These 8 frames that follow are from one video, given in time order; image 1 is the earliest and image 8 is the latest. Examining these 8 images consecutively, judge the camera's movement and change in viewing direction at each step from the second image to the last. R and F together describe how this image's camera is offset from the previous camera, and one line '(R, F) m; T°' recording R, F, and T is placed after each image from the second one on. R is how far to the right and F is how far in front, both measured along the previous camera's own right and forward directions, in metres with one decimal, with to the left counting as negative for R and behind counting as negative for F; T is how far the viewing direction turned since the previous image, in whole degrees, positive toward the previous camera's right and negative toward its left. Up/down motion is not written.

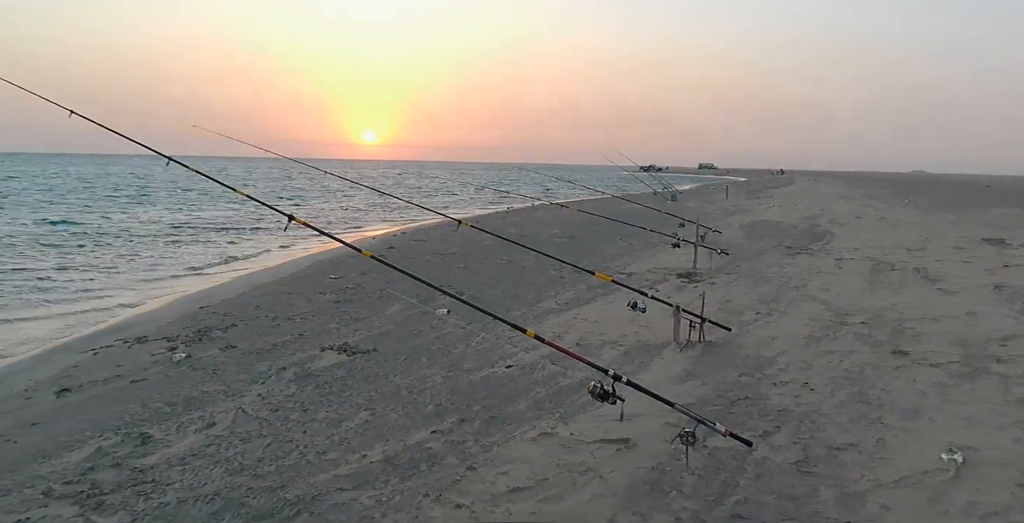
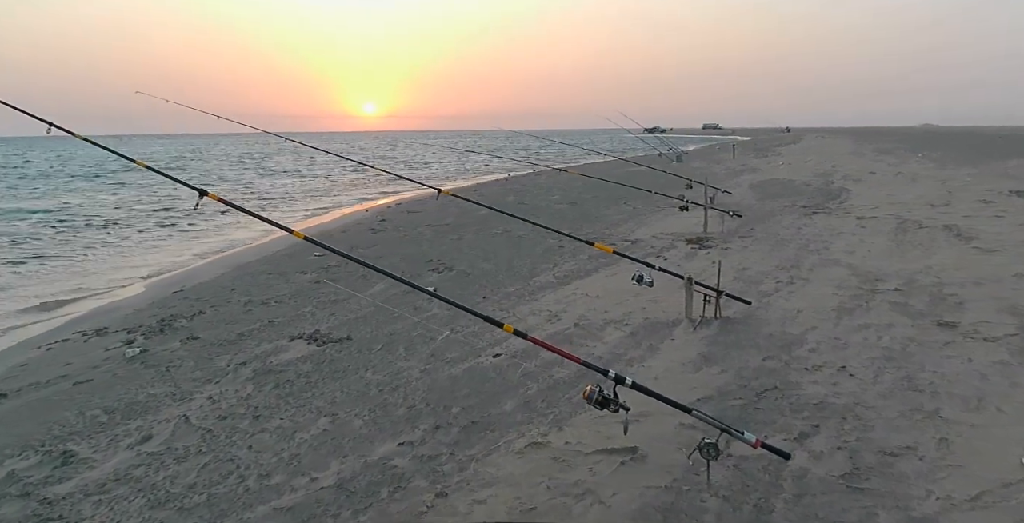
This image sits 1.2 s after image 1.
(+0.2, +0.7) m; -1°
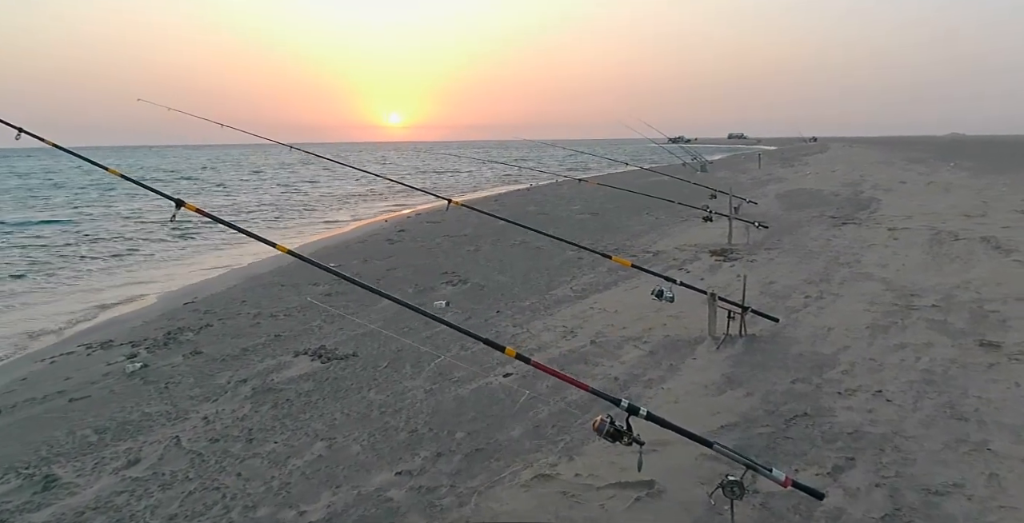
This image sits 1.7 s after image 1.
(+0.1, +0.2) m; -2°
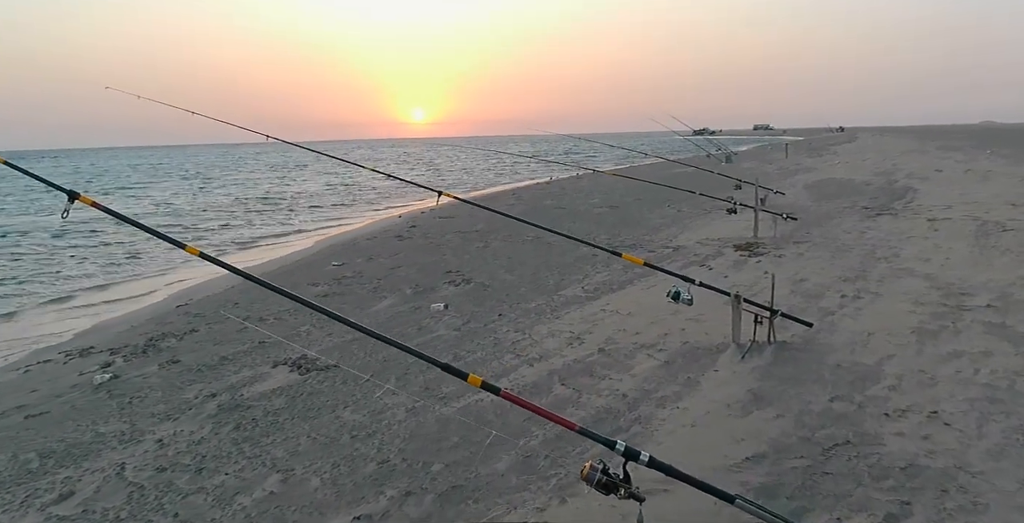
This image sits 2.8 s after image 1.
(+0.2, +0.5) m; -2°
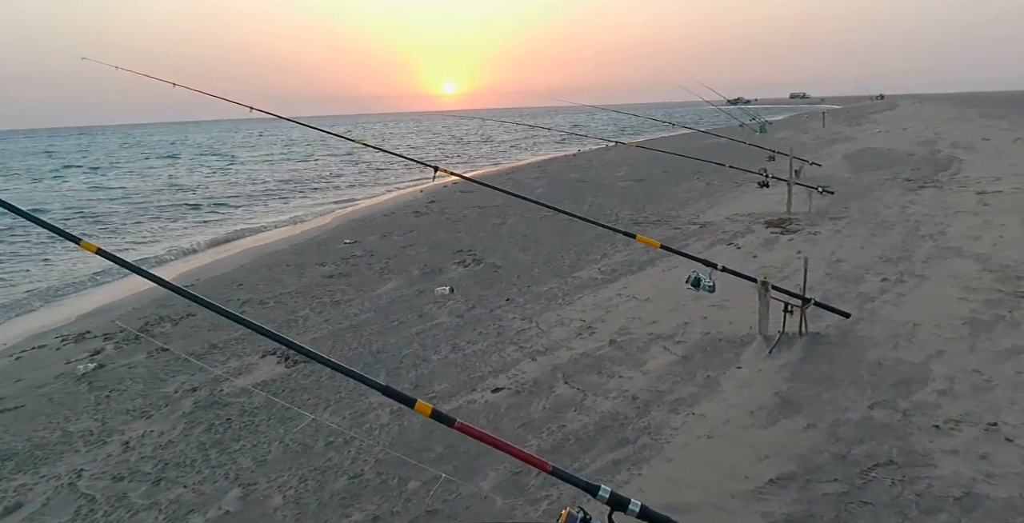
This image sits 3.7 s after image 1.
(+0.2, +0.4) m; -3°
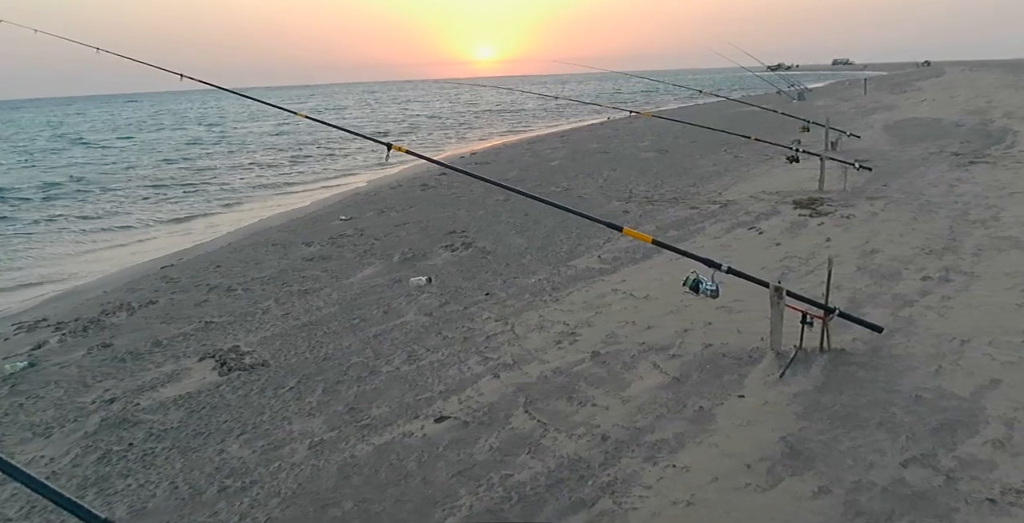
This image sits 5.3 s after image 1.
(+0.4, +0.7) m; -3°
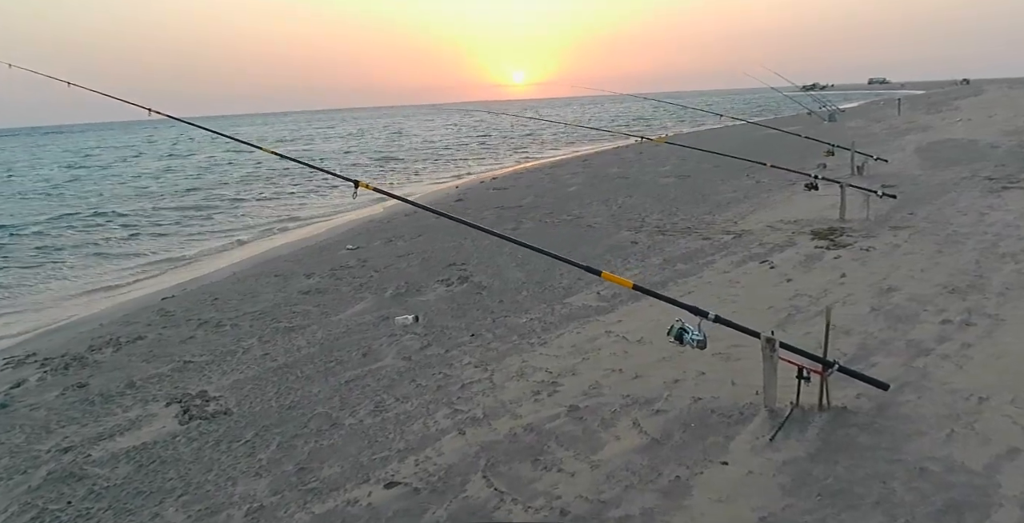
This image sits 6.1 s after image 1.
(+0.3, +0.2) m; -3°
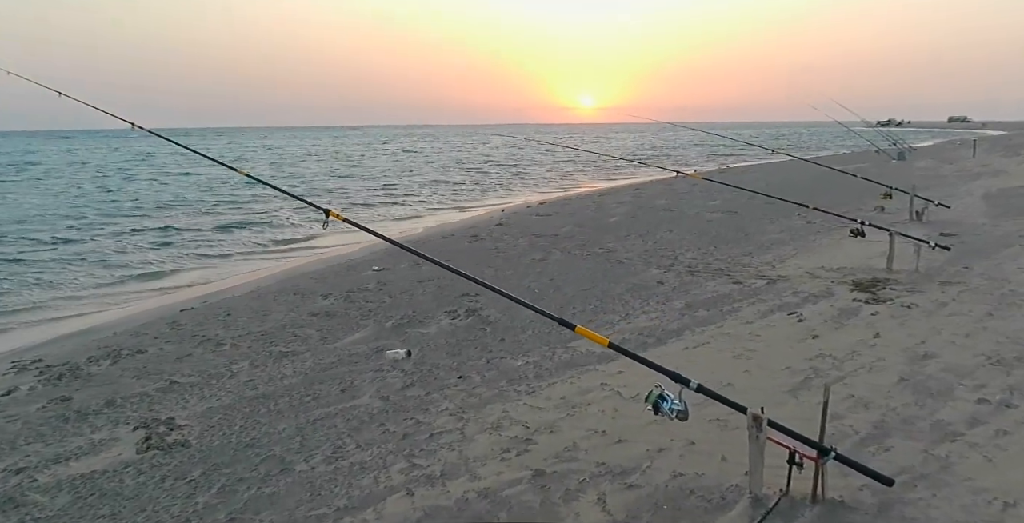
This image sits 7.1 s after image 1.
(+0.4, +0.3) m; -5°
